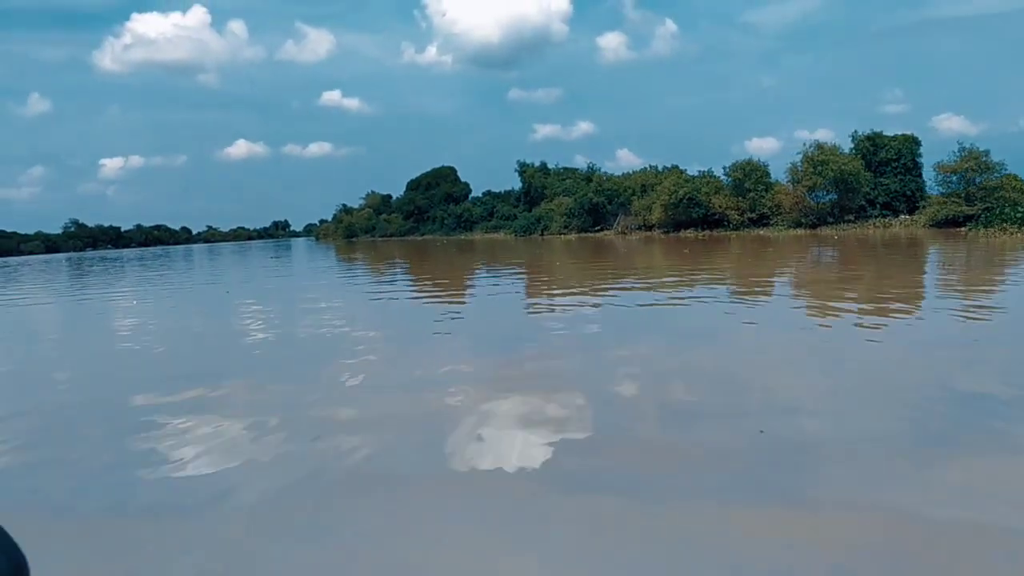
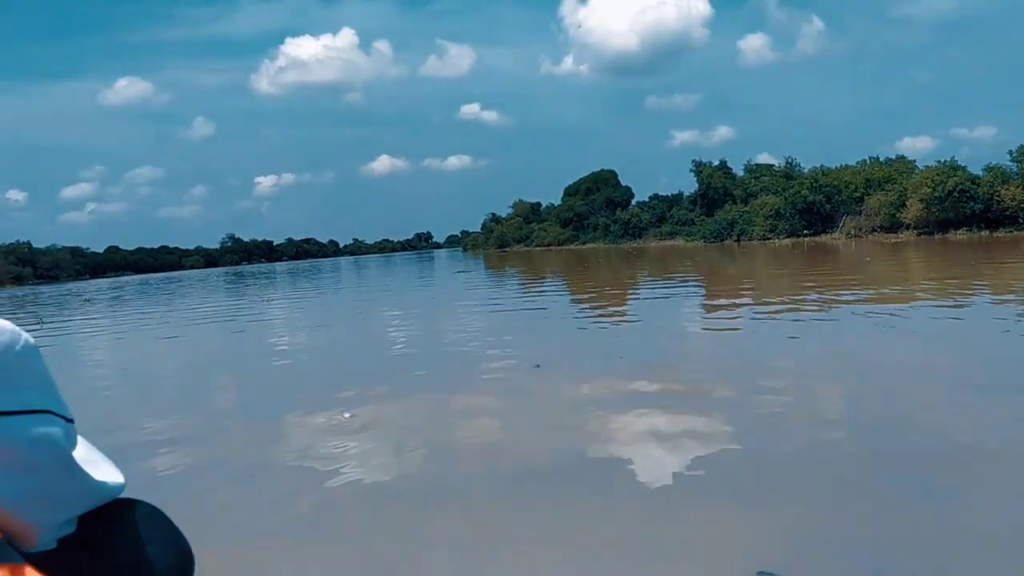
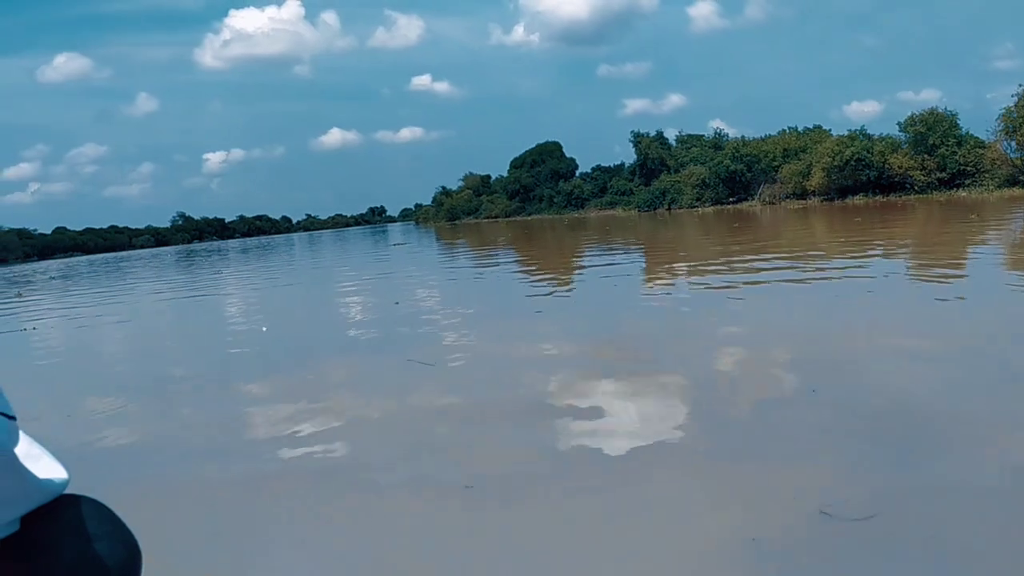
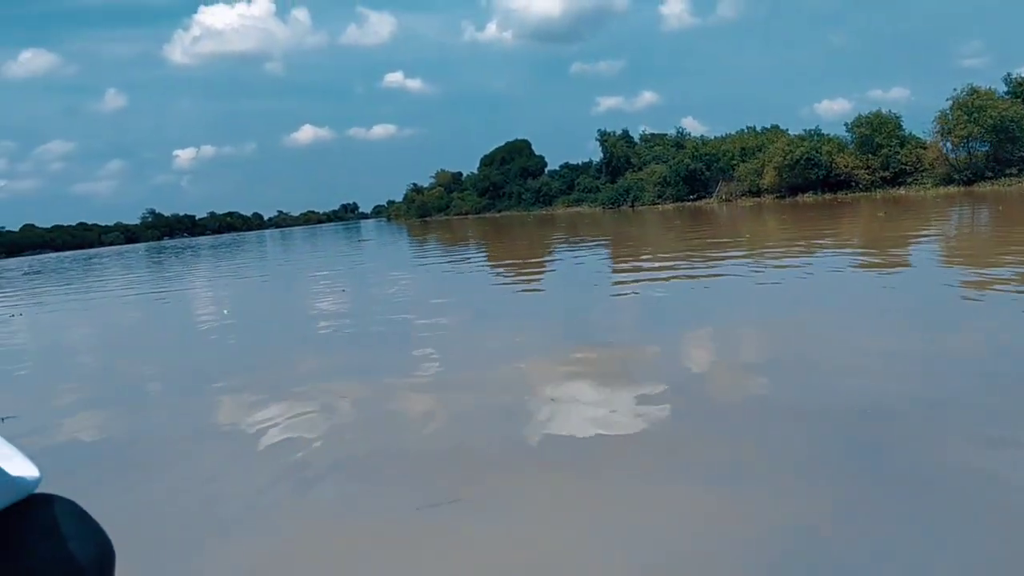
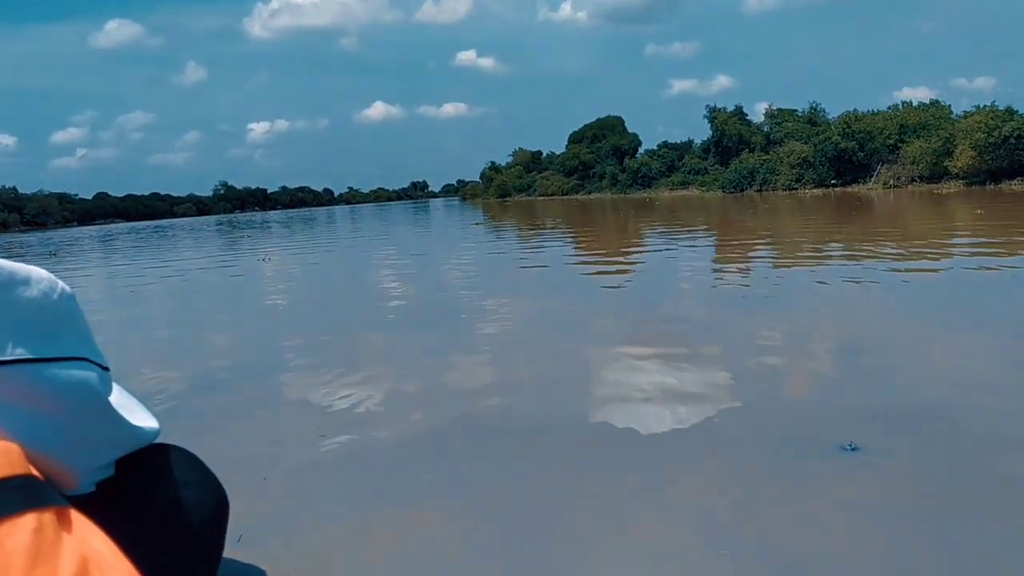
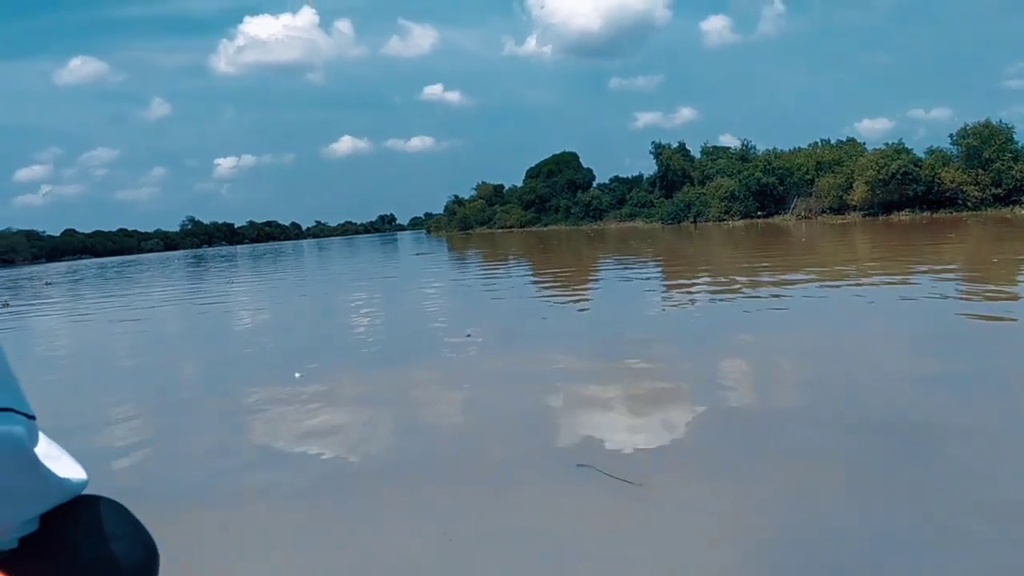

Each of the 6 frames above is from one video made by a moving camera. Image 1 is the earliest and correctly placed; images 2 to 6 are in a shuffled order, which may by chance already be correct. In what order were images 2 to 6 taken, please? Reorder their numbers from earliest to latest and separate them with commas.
4, 3, 6, 2, 5
